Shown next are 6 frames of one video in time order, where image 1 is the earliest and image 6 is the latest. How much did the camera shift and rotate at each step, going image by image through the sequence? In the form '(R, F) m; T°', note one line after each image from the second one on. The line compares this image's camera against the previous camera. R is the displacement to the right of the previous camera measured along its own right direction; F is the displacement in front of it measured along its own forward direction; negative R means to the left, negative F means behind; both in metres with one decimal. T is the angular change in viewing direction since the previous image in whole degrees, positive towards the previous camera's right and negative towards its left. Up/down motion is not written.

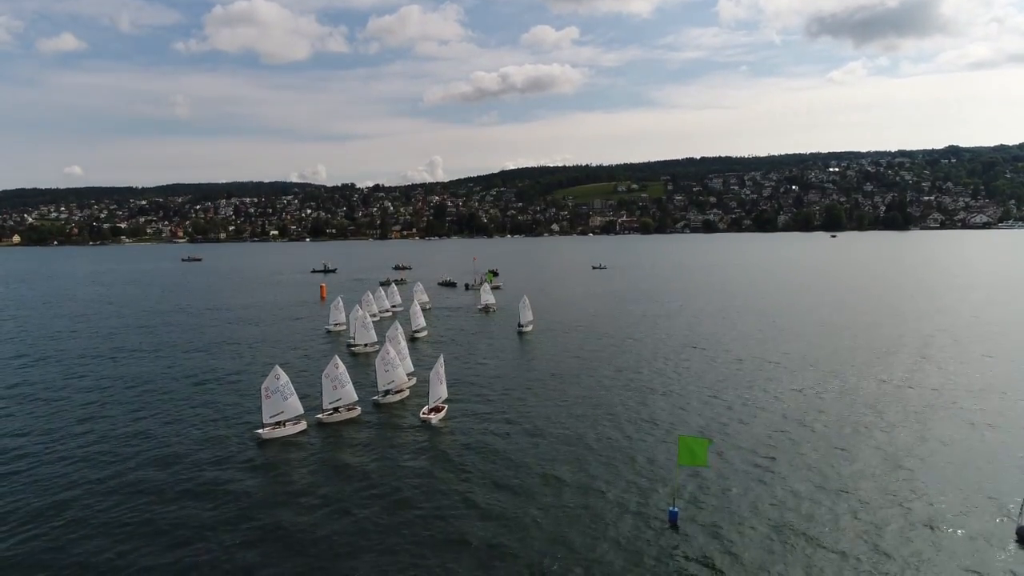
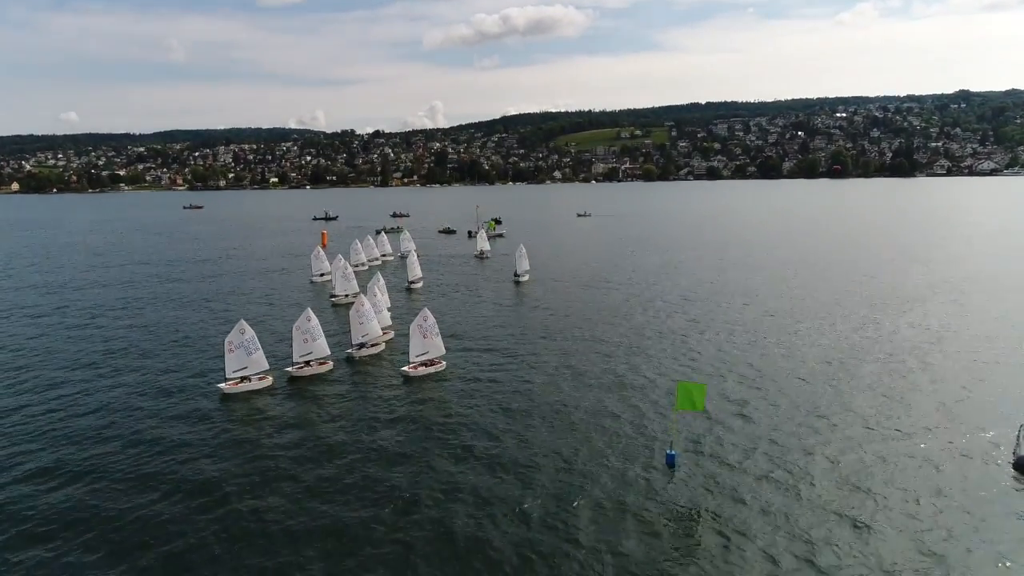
(0.0, -0.1) m; 0°
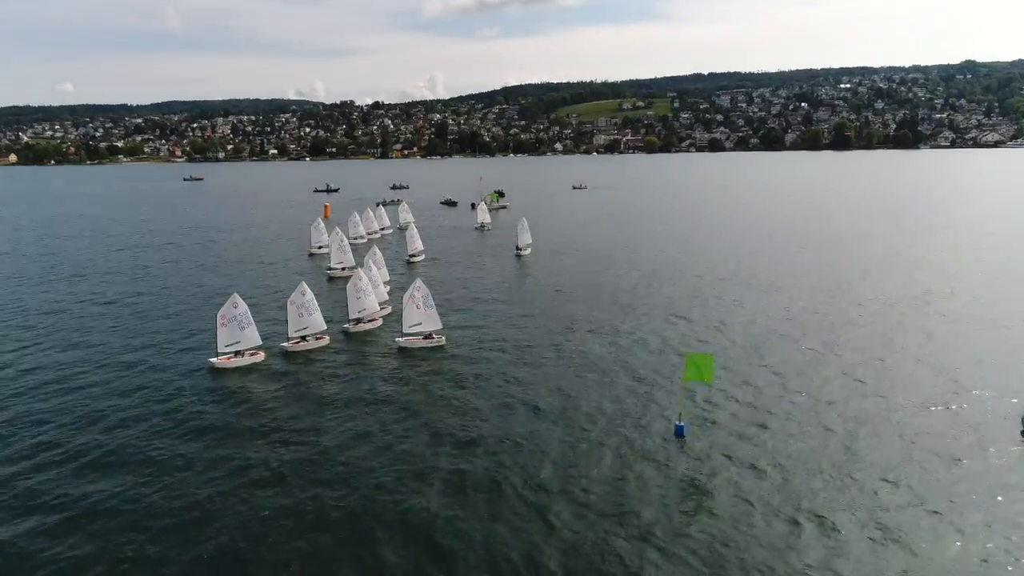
(0.0, +0.1) m; 0°
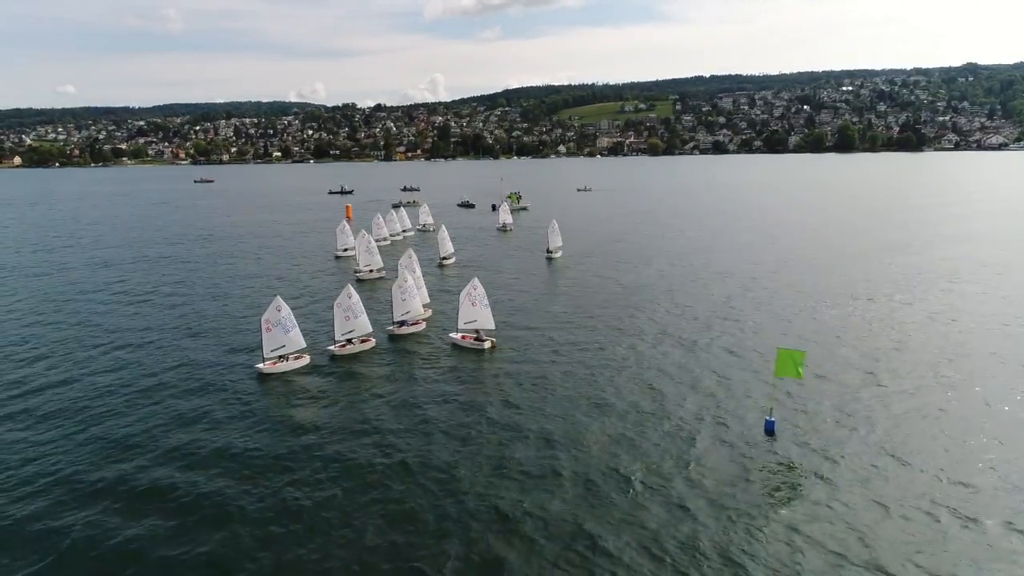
(0.0, -0.8) m; 0°
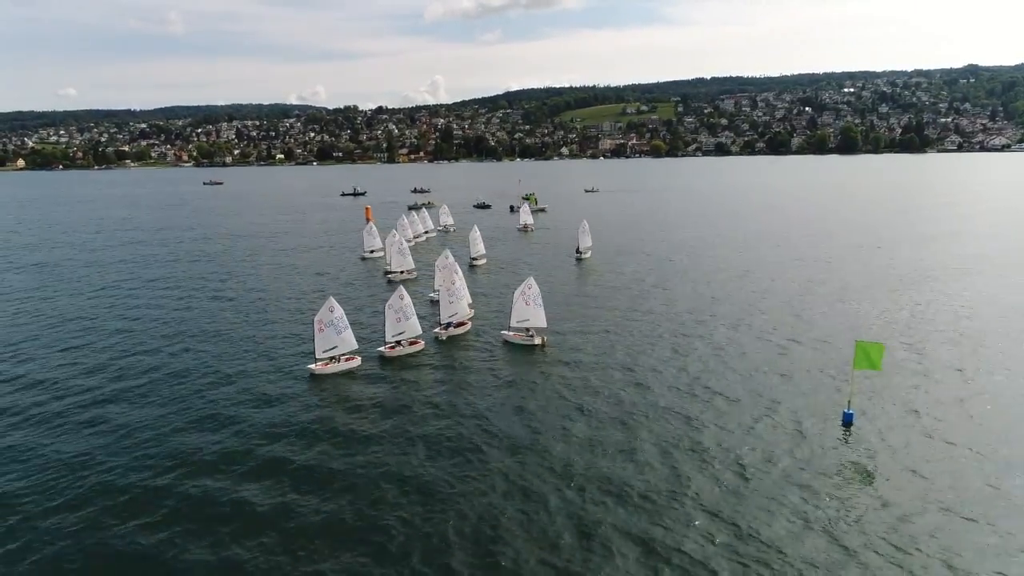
(-0.1, -0.7) m; 0°
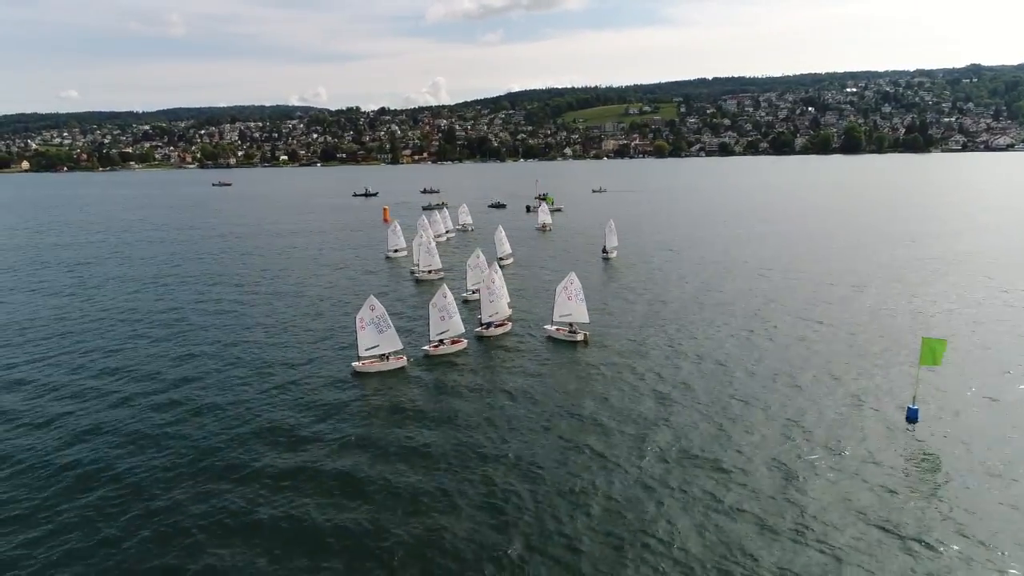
(0.0, -0.6) m; 0°
